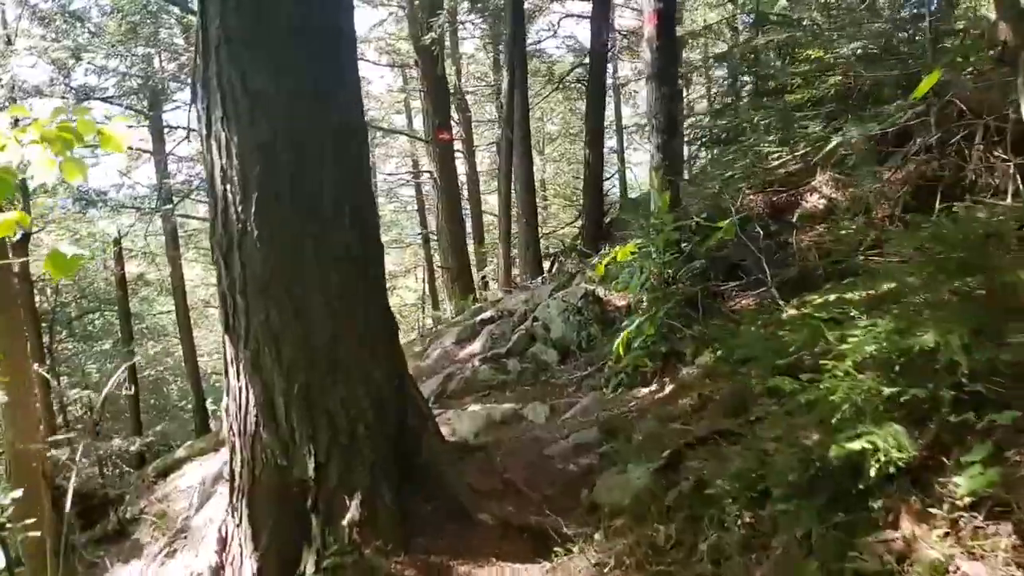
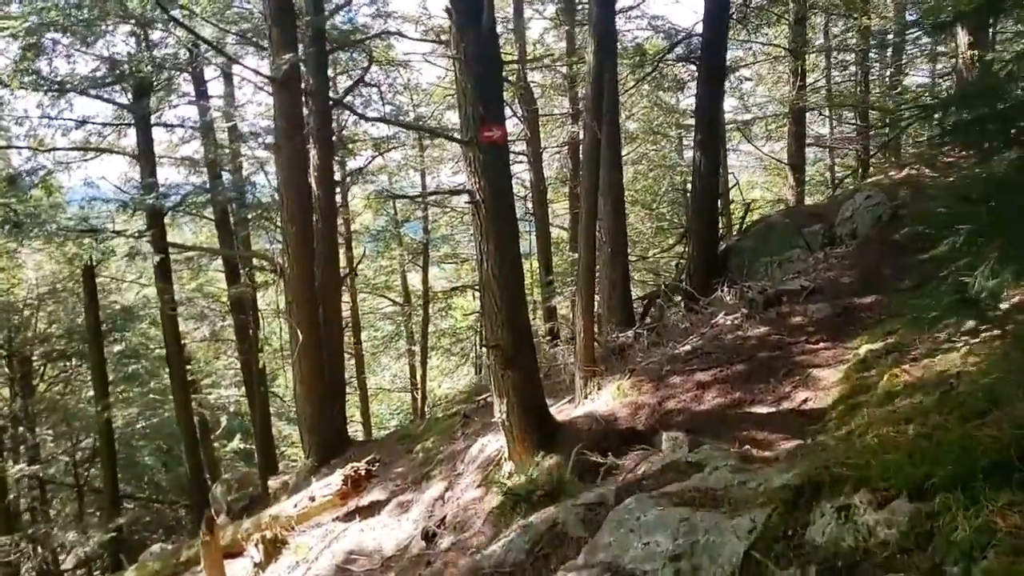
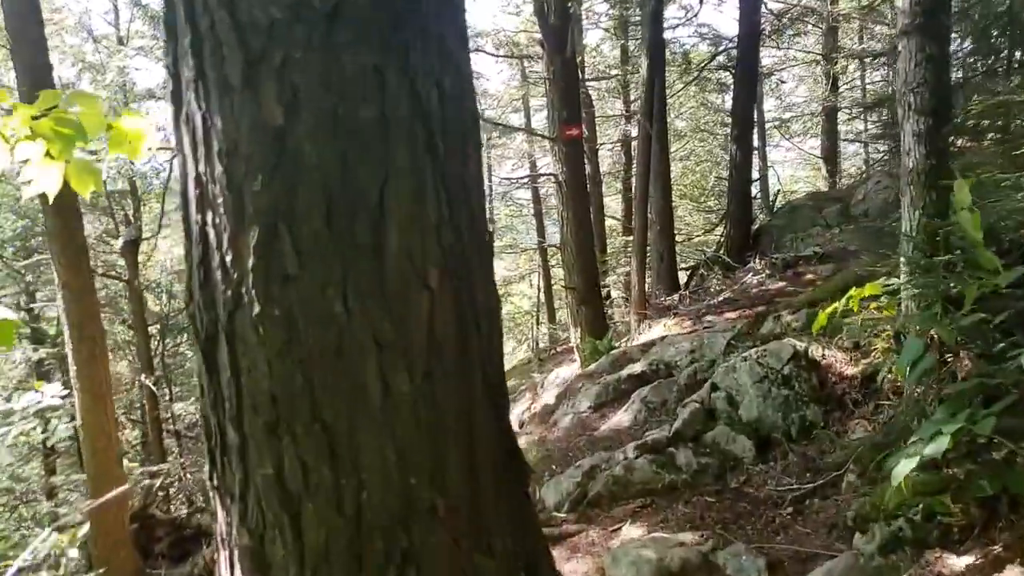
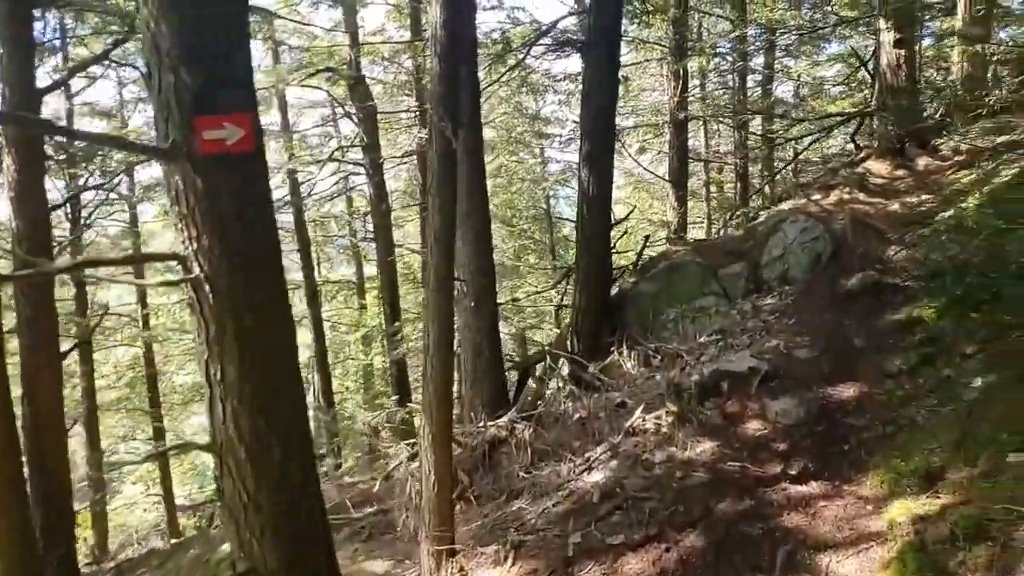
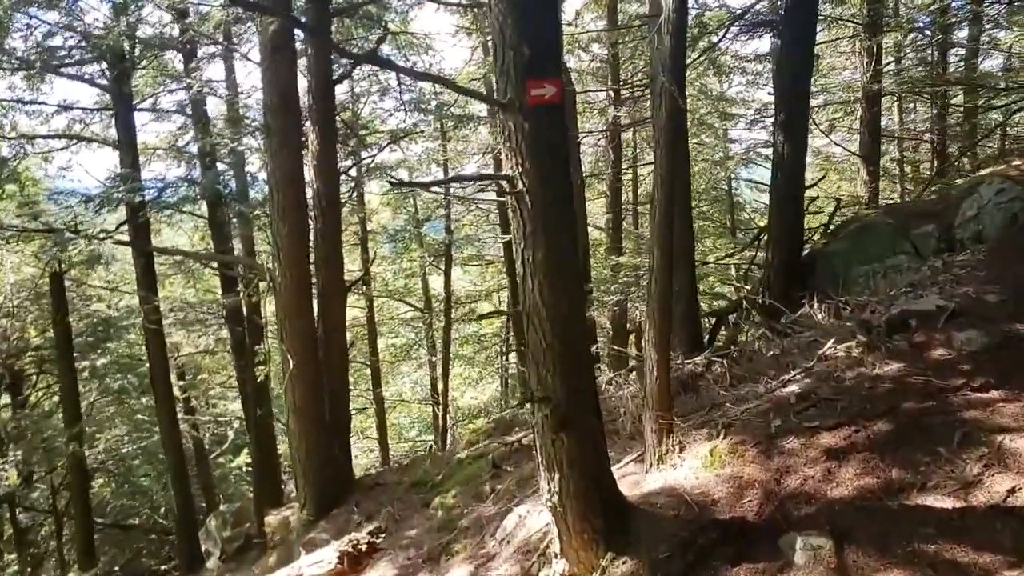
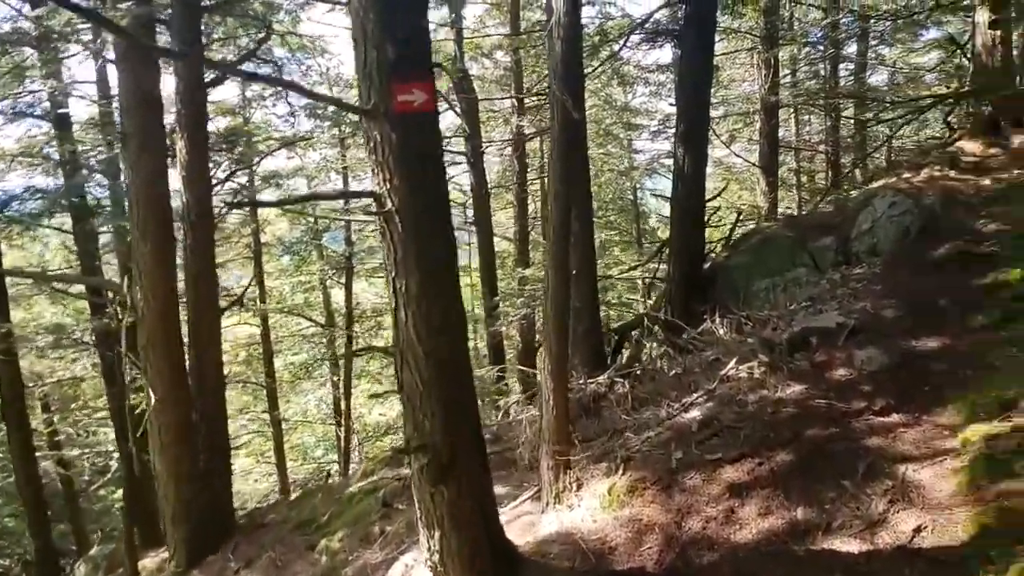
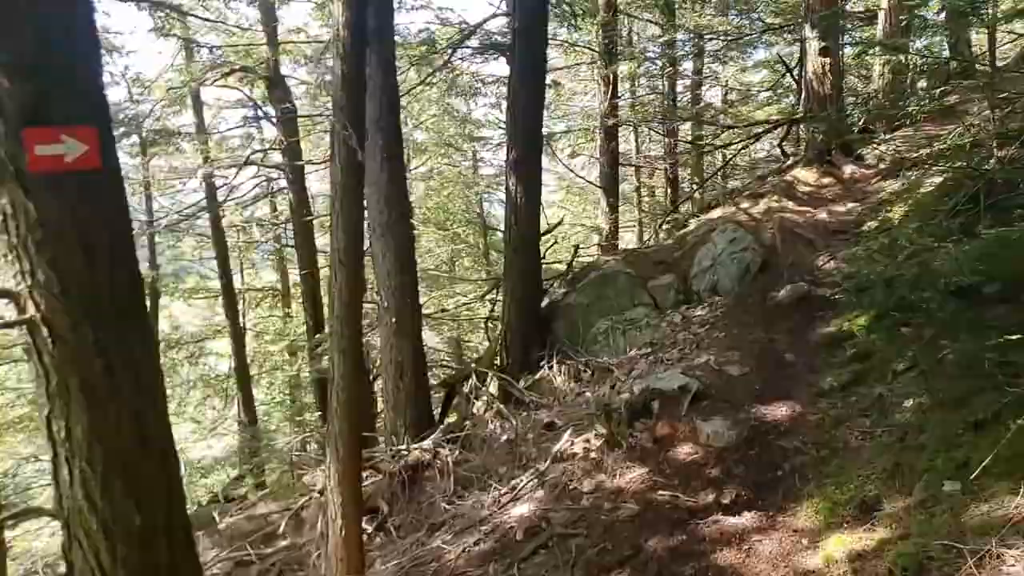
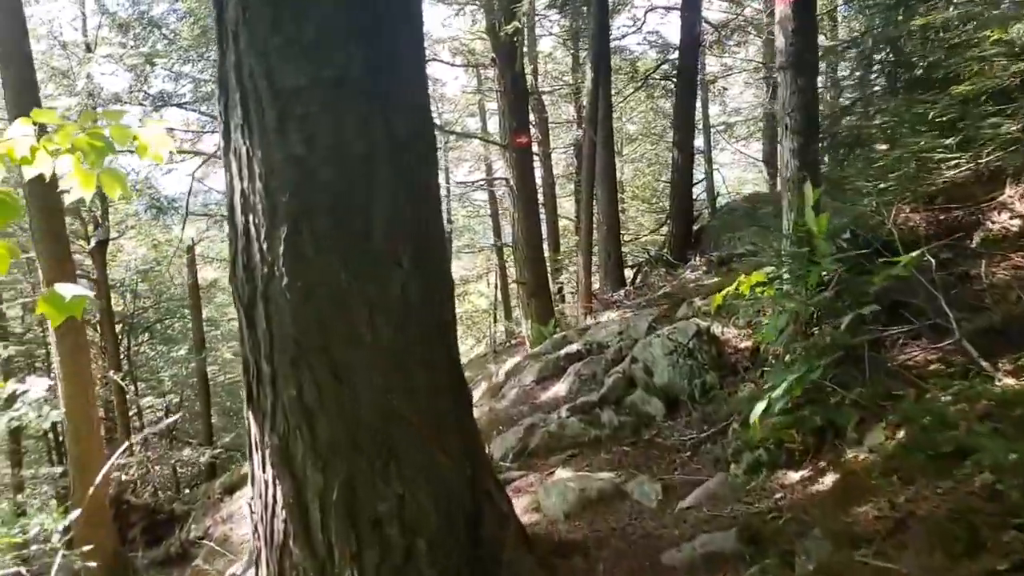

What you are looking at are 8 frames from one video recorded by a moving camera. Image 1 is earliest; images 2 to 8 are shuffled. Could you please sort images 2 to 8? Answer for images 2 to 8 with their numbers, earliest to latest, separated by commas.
8, 3, 2, 5, 6, 4, 7
